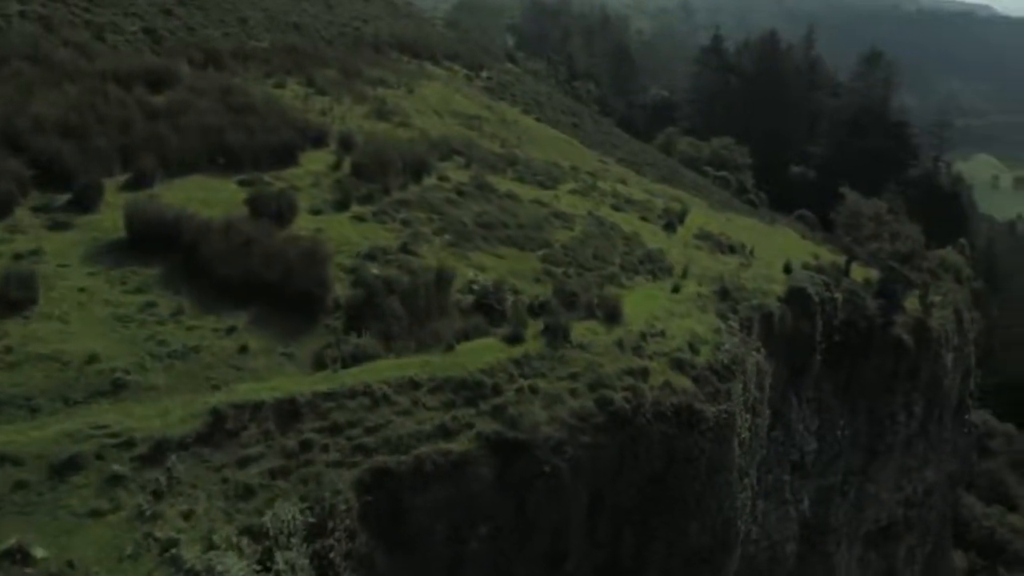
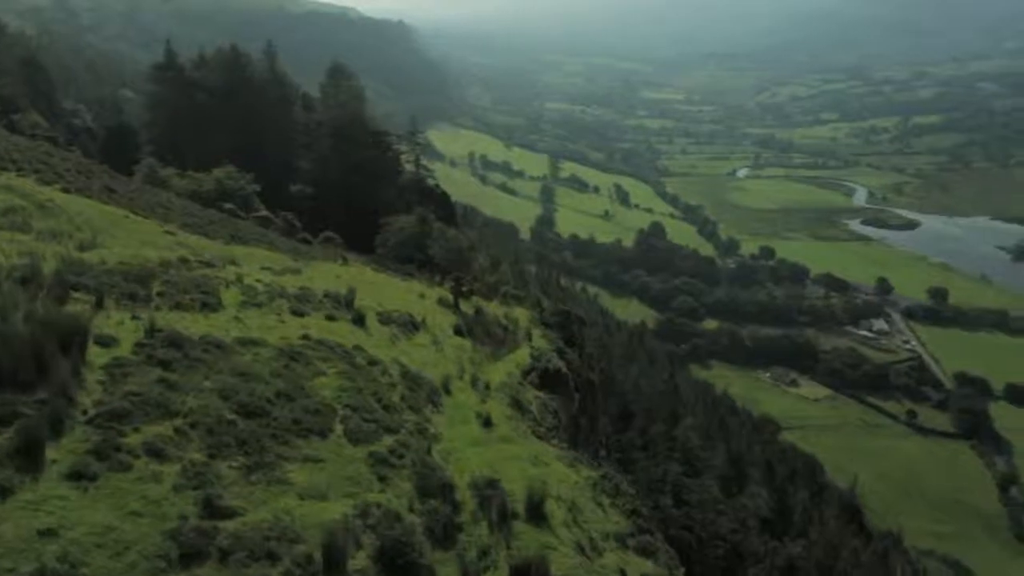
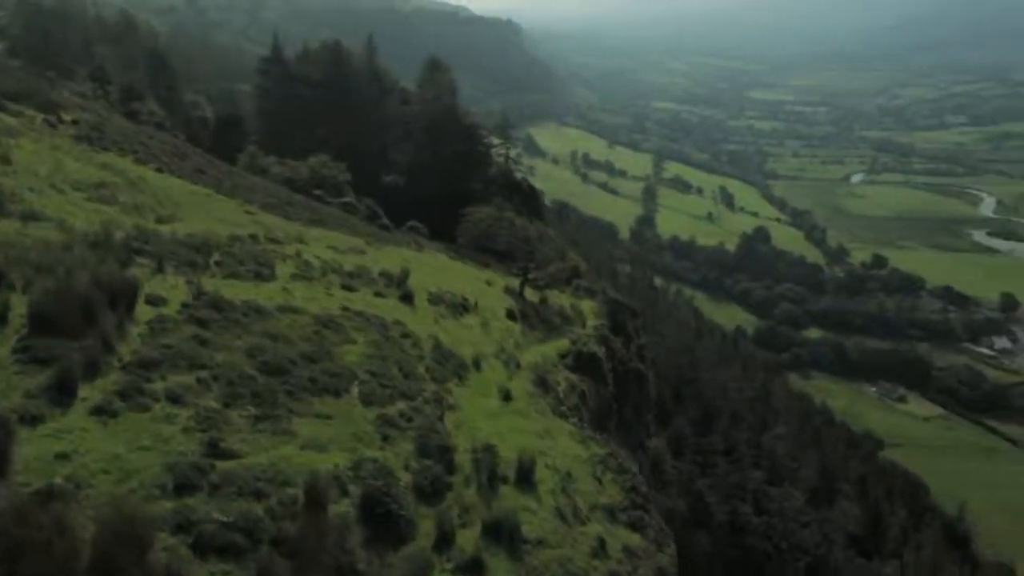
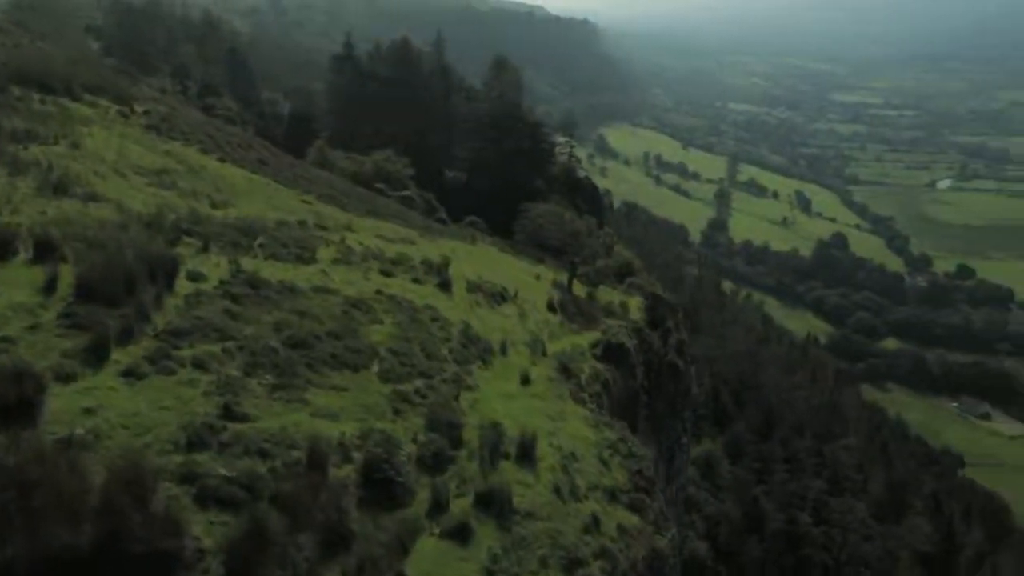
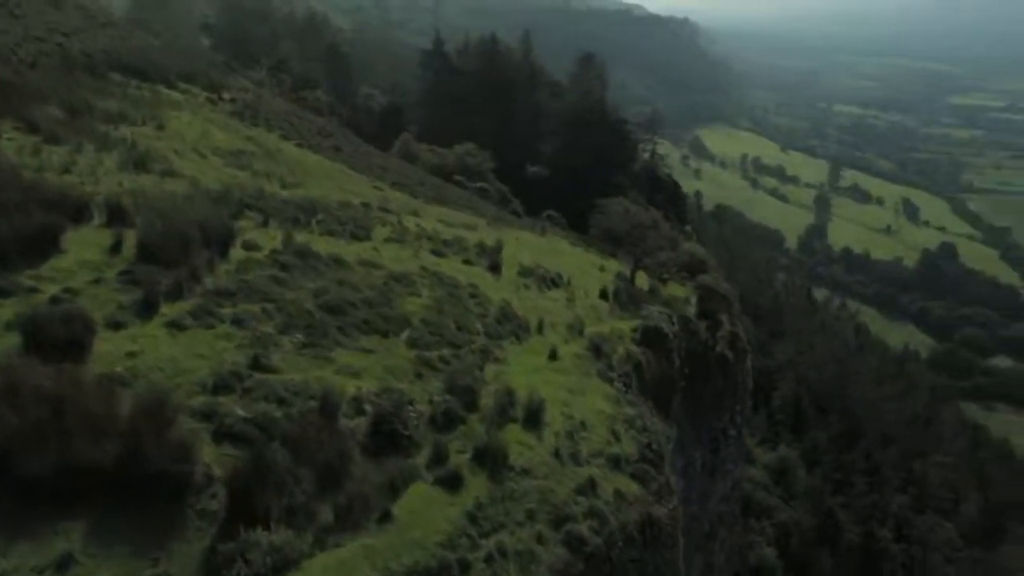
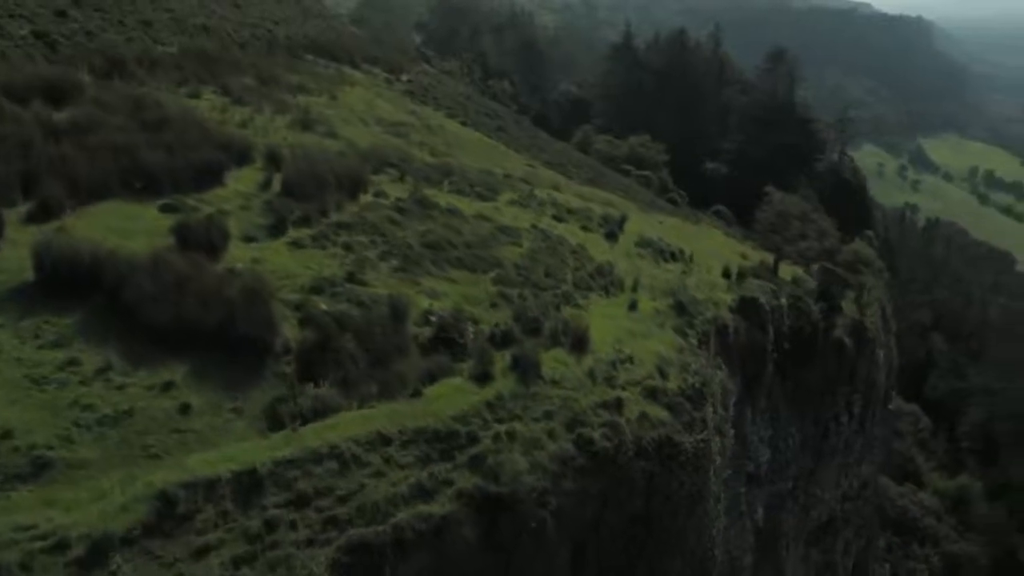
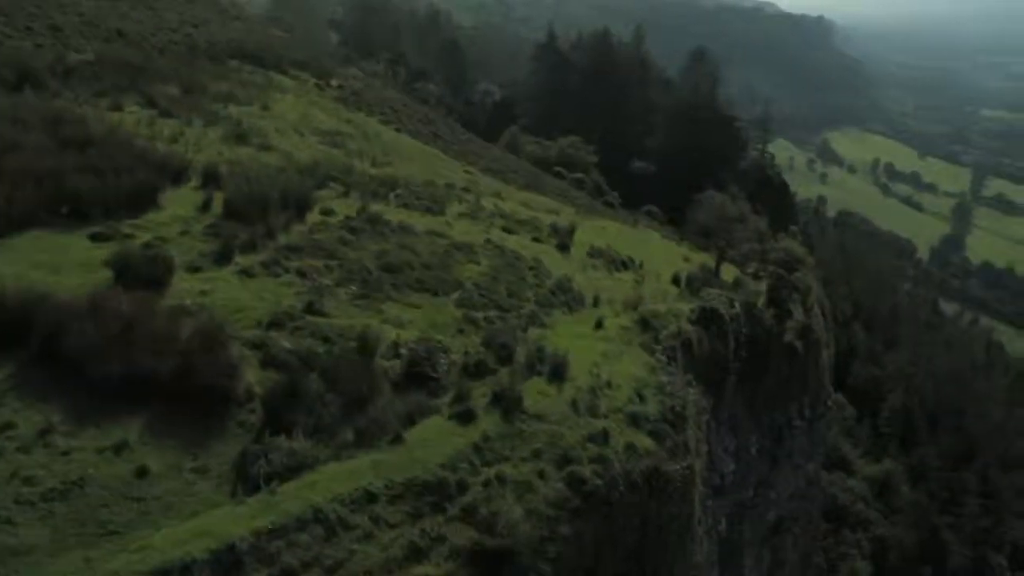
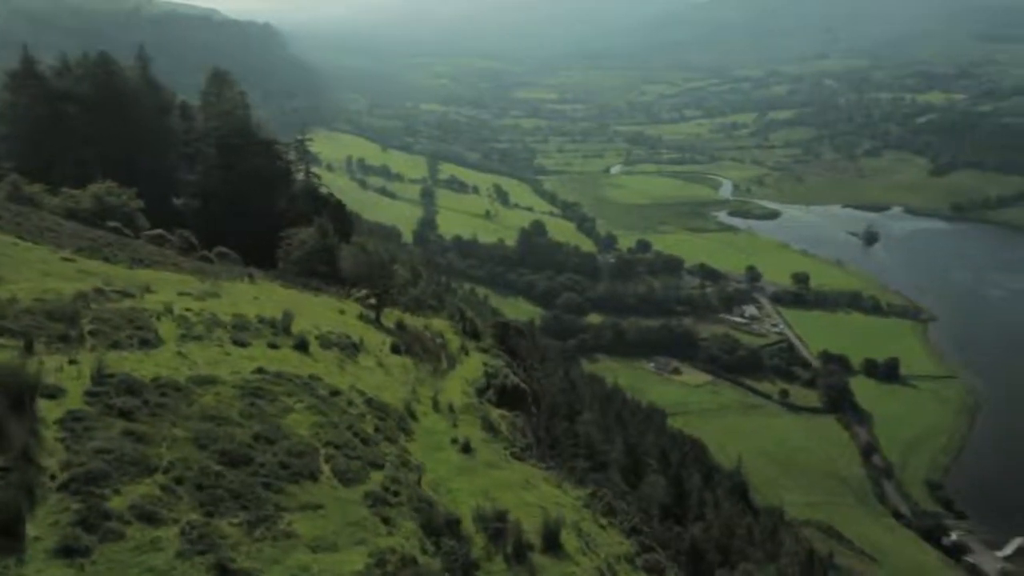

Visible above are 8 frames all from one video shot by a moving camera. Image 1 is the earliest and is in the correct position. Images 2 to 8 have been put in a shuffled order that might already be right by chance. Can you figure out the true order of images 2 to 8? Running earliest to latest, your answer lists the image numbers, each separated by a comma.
6, 7, 5, 4, 3, 2, 8
